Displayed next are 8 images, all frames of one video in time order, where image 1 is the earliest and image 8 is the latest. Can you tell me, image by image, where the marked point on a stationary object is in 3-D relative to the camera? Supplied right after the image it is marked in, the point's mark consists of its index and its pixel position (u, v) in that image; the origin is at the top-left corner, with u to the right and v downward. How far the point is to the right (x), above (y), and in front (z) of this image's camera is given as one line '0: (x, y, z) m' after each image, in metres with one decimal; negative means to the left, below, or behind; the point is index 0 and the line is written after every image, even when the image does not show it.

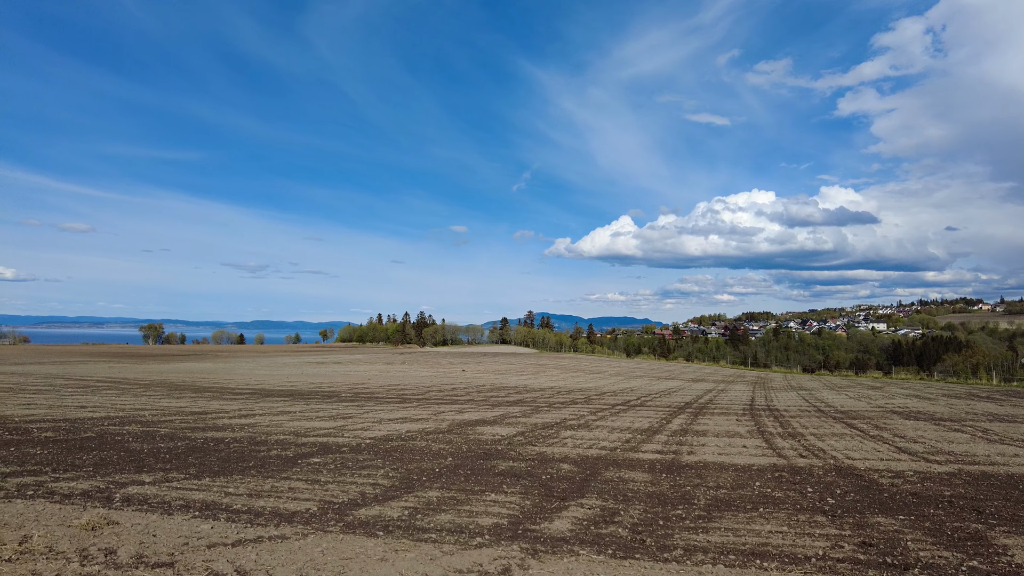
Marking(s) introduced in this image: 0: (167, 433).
0: (-10.5, -4.5, +16.5) m
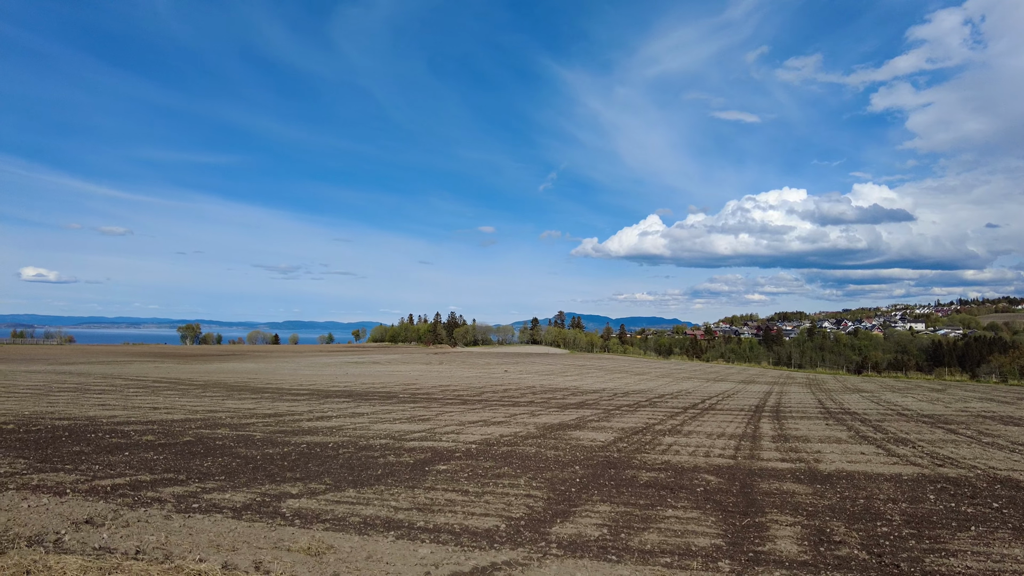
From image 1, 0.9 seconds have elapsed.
0: (-7.3, -4.4, +16.0) m
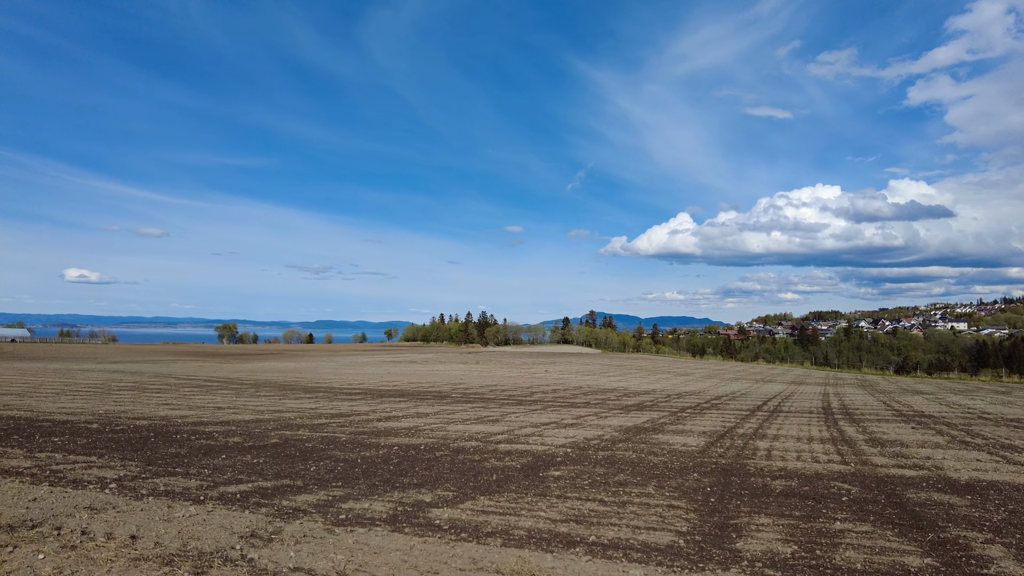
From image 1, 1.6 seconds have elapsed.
0: (-4.7, -4.4, +15.6) m
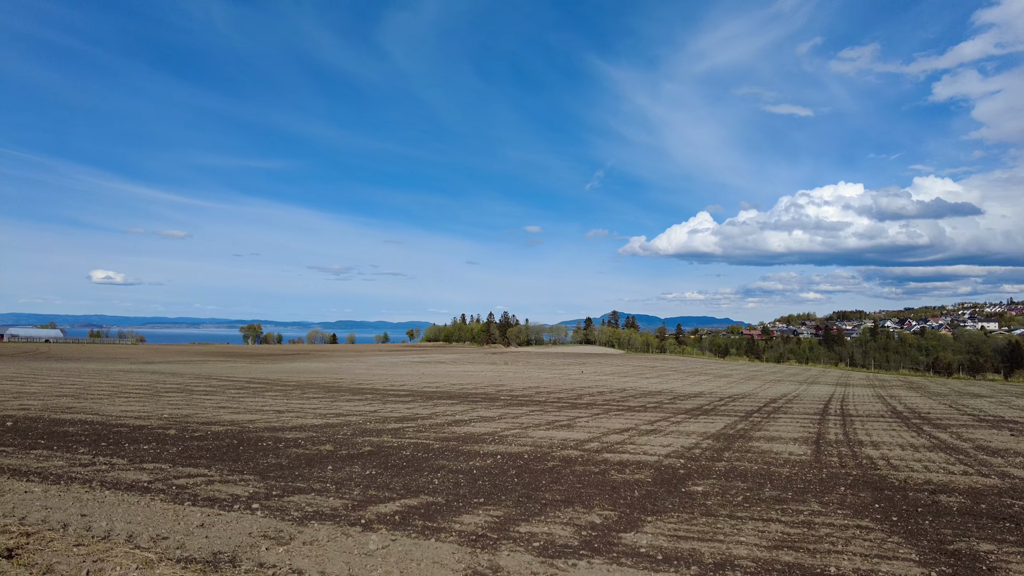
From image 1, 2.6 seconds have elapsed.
0: (-1.9, -4.4, +14.8) m
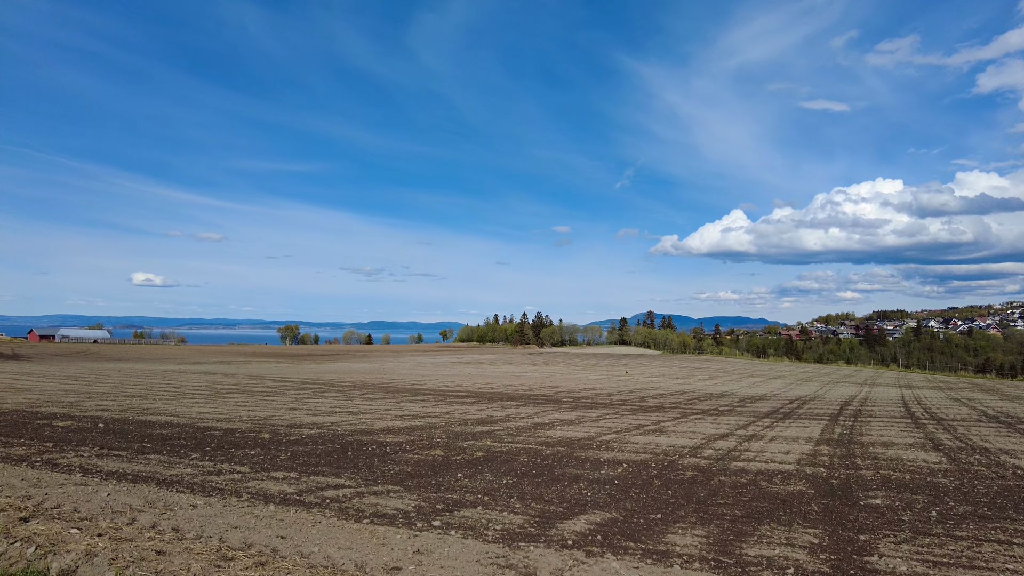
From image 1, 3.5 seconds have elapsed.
0: (+1.0, -4.2, +14.0) m
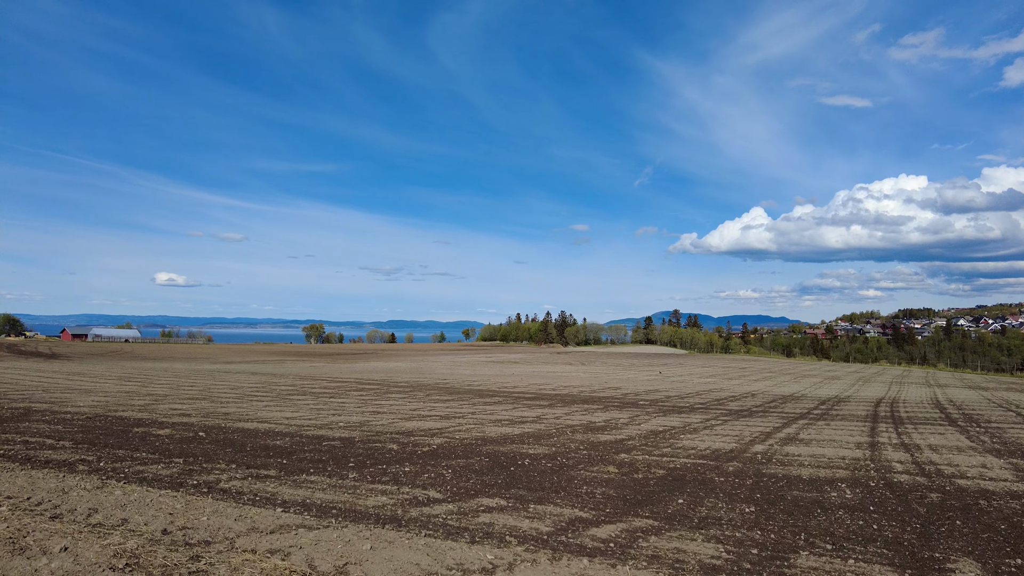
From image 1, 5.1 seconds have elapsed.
0: (+4.9, -4.1, +12.2) m
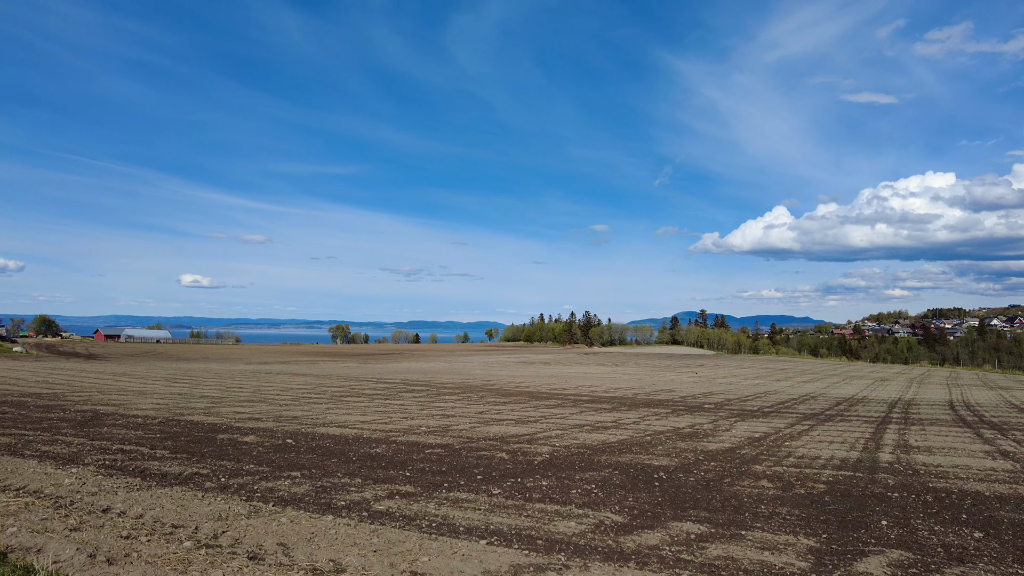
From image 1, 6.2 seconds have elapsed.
0: (+7.6, -3.9, +11.0) m
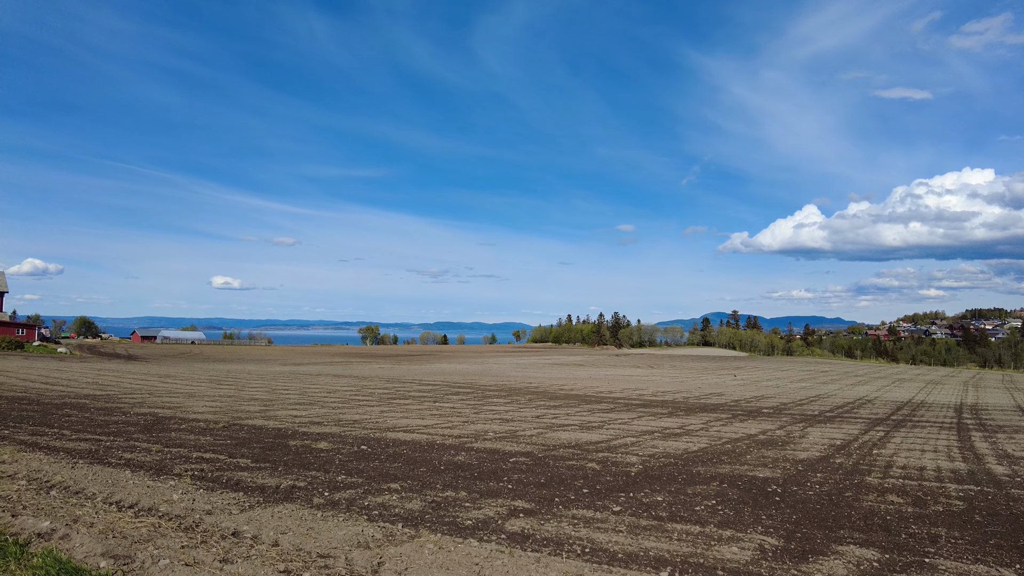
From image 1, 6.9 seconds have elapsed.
0: (+9.5, -3.9, +10.0) m
